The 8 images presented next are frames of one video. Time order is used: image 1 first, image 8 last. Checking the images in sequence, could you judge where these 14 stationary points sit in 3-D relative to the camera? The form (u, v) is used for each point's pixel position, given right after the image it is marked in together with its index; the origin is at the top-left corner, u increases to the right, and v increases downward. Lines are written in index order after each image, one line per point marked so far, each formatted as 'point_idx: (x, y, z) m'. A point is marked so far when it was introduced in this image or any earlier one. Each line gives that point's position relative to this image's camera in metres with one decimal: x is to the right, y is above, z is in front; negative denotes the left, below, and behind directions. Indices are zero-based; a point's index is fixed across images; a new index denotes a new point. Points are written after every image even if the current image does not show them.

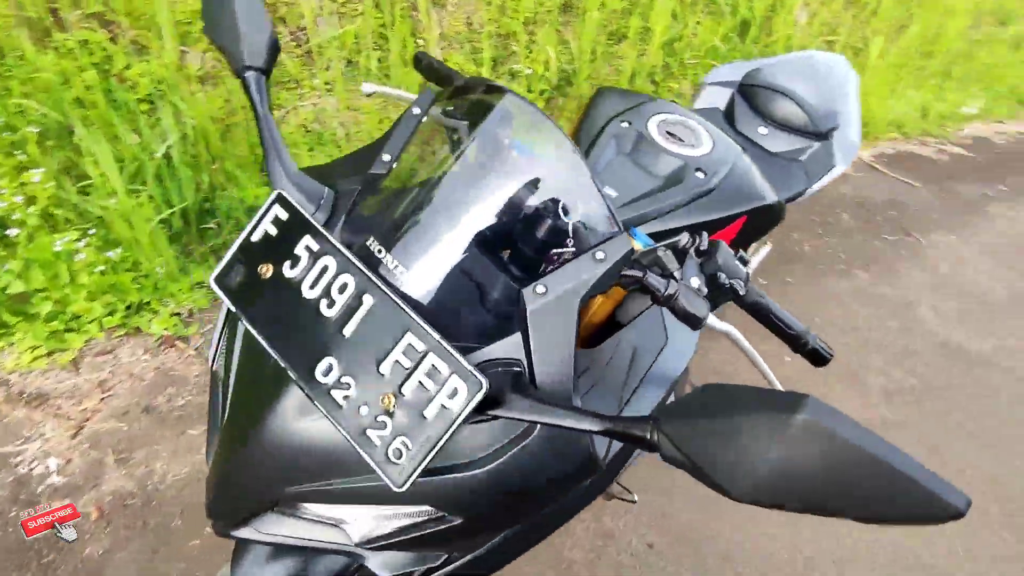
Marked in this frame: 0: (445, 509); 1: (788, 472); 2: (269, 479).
0: (-0.1, -0.3, +0.8) m
1: (+0.3, -0.2, +0.5) m
2: (-0.4, -0.3, +0.8) m
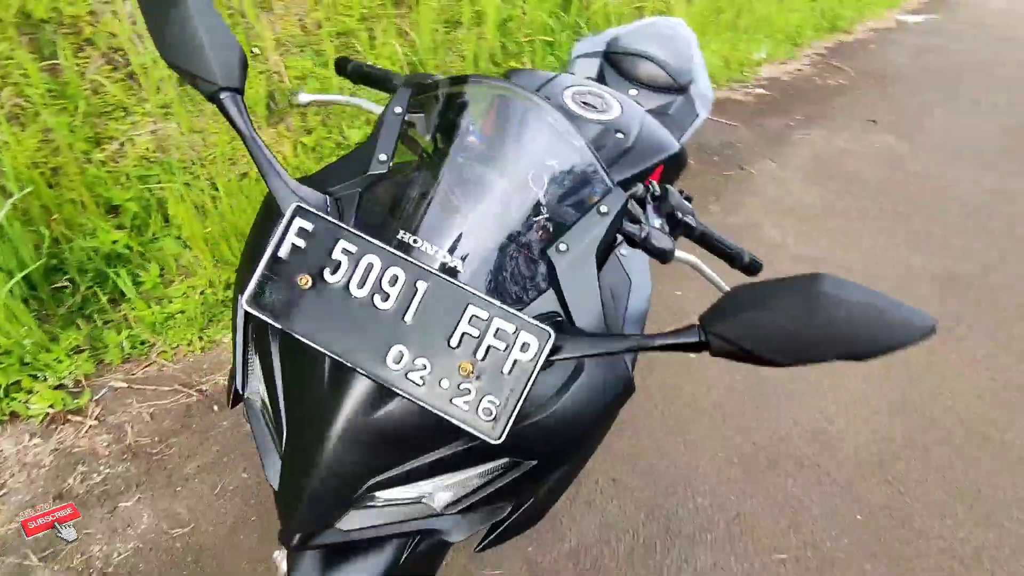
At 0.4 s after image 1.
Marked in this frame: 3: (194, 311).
0: (0.0, -0.2, +0.9) m
1: (+0.4, -0.1, +0.7) m
2: (-0.3, -0.3, +0.8) m
3: (-1.6, -0.1, +2.9) m
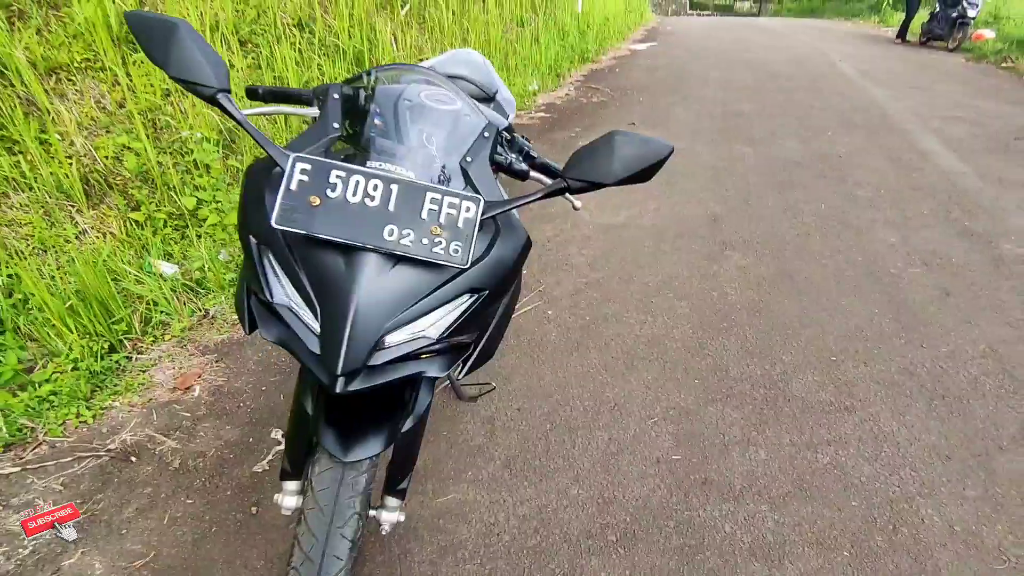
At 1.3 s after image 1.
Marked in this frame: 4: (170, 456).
0: (-0.1, 0.0, +1.4) m
1: (+0.3, +0.3, +1.3) m
2: (-0.3, -0.1, +1.2) m
3: (-2.2, -0.5, +2.8) m
4: (-1.5, -0.7, +2.5) m
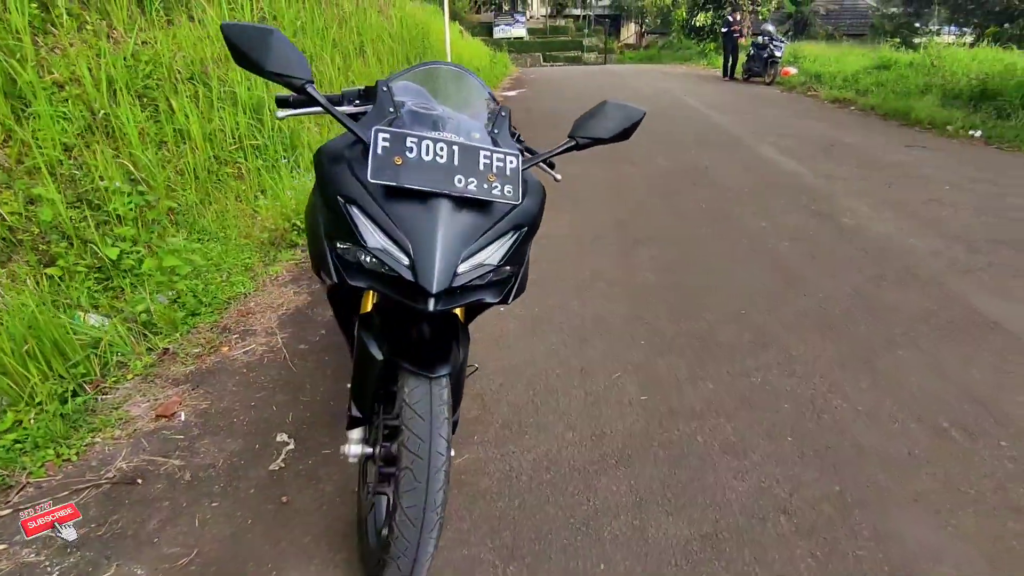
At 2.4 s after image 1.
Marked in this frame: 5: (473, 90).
0: (0.0, +0.2, +1.8) m
1: (+0.3, +0.5, +1.8) m
2: (-0.2, +0.1, +1.6) m
3: (-2.2, -0.7, +2.7) m
4: (-1.5, -0.8, +2.5) m
5: (-0.1, +0.6, +1.8) m
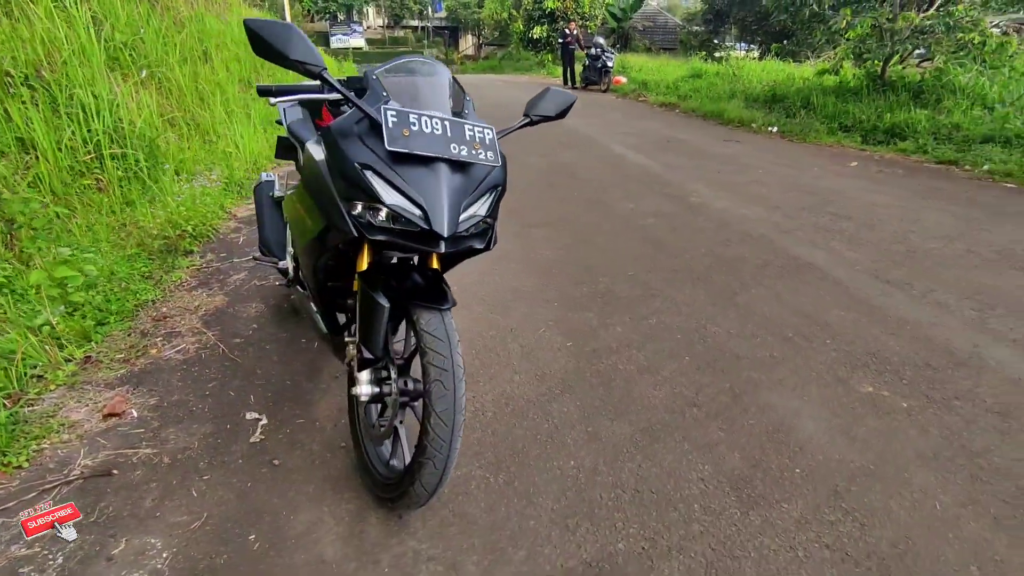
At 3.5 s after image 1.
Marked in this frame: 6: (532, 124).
0: (-0.1, +0.4, +2.2) m
1: (+0.2, +0.7, +2.3) m
2: (-0.2, +0.3, +2.0) m
3: (-2.4, -0.7, +2.5) m
4: (-1.6, -0.8, +2.6) m
5: (-0.3, +0.8, +2.2) m
6: (+0.1, +0.7, +2.3) m
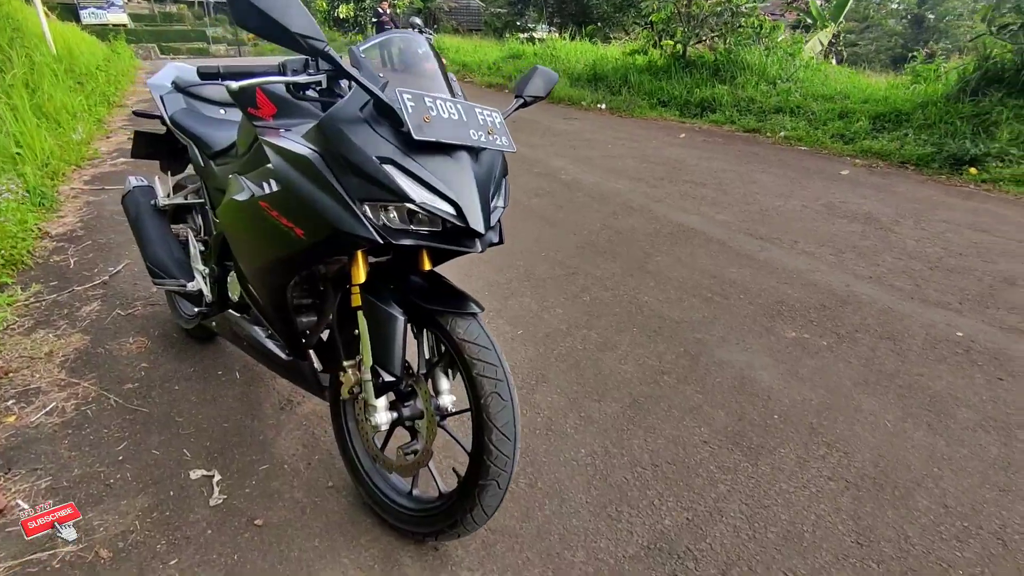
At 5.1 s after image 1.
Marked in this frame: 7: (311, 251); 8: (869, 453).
0: (0.0, +0.4, +2.0) m
1: (+0.1, +0.8, +2.2) m
2: (-0.1, +0.3, +1.8) m
3: (-2.2, -1.0, +1.7) m
4: (-1.5, -0.9, +2.0) m
5: (-0.3, +0.8, +2.0) m
6: (0.0, +0.7, +2.1) m
7: (-0.6, +0.1, +1.9) m
8: (+1.5, -0.7, +2.4) m
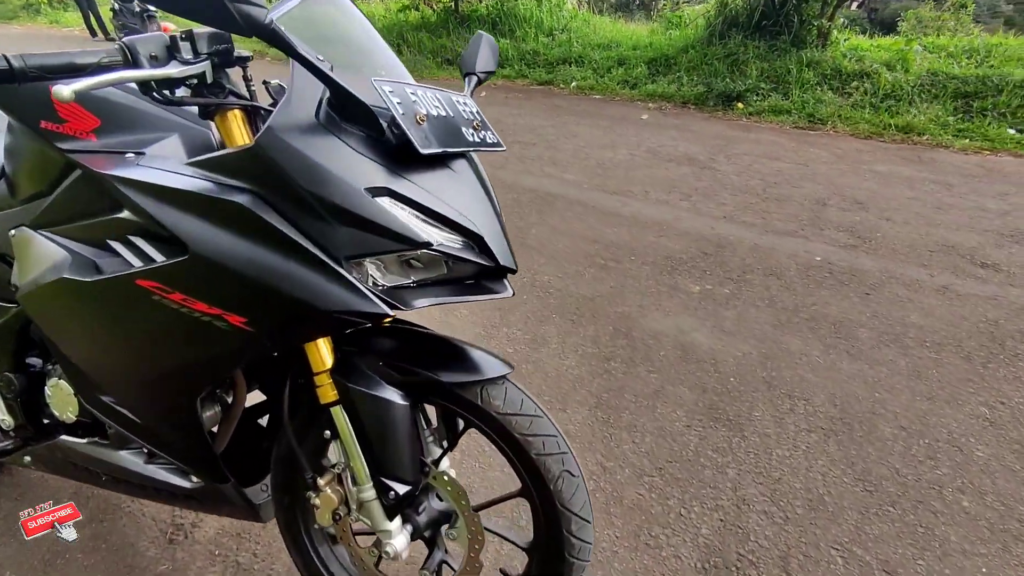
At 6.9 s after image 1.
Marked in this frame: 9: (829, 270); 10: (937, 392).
0: (-0.1, +0.3, +1.5) m
1: (-0.1, +0.7, +1.7) m
2: (0.0, +0.1, +1.3) m
3: (-1.8, -1.5, +0.6) m
4: (-1.2, -1.3, +1.1) m
5: (-0.4, +0.6, +1.4) m
6: (-0.1, +0.6, +1.6) m
7: (-0.6, -0.1, +1.2) m
8: (+1.4, -0.5, +2.5) m
9: (+2.0, +0.1, +3.6) m
10: (+1.9, -0.5, +2.5) m
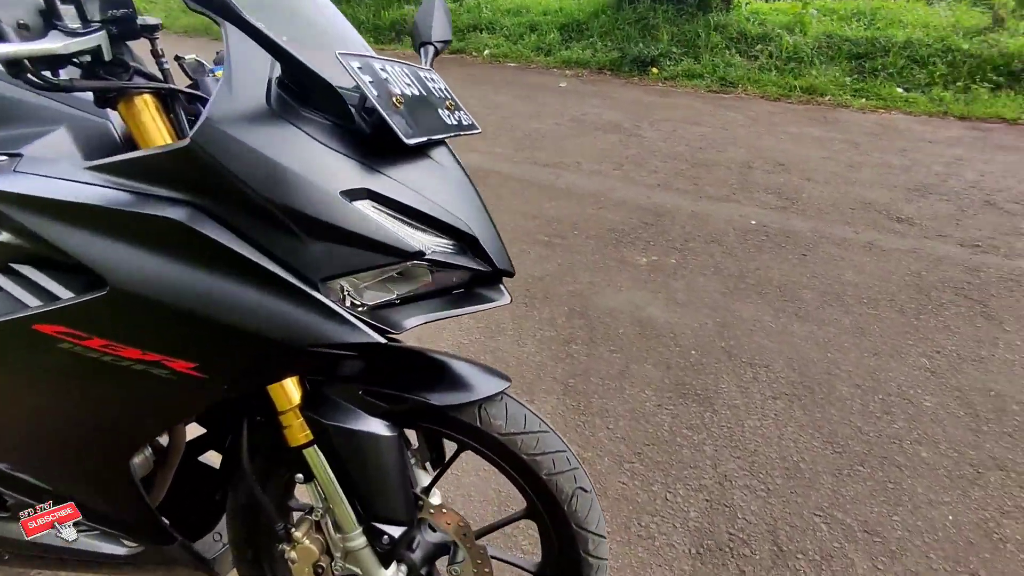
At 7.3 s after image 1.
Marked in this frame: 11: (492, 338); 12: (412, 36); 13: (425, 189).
0: (-0.2, +0.3, +1.3) m
1: (-0.2, +0.7, +1.5) m
2: (0.0, +0.1, +1.1) m
3: (-1.6, -1.7, +0.3) m
4: (-1.1, -1.4, +0.9) m
5: (-0.4, +0.6, +1.1) m
6: (-0.2, +0.6, +1.4) m
7: (-0.5, -0.2, +1.0) m
8: (+1.2, -0.3, +2.6) m
9: (+1.6, +0.4, +3.7) m
10: (+1.7, -0.3, +2.7) m
11: (-0.1, -0.2, +2.8) m
12: (-0.2, +0.6, +1.4) m
13: (-0.2, +0.2, +1.0) m
